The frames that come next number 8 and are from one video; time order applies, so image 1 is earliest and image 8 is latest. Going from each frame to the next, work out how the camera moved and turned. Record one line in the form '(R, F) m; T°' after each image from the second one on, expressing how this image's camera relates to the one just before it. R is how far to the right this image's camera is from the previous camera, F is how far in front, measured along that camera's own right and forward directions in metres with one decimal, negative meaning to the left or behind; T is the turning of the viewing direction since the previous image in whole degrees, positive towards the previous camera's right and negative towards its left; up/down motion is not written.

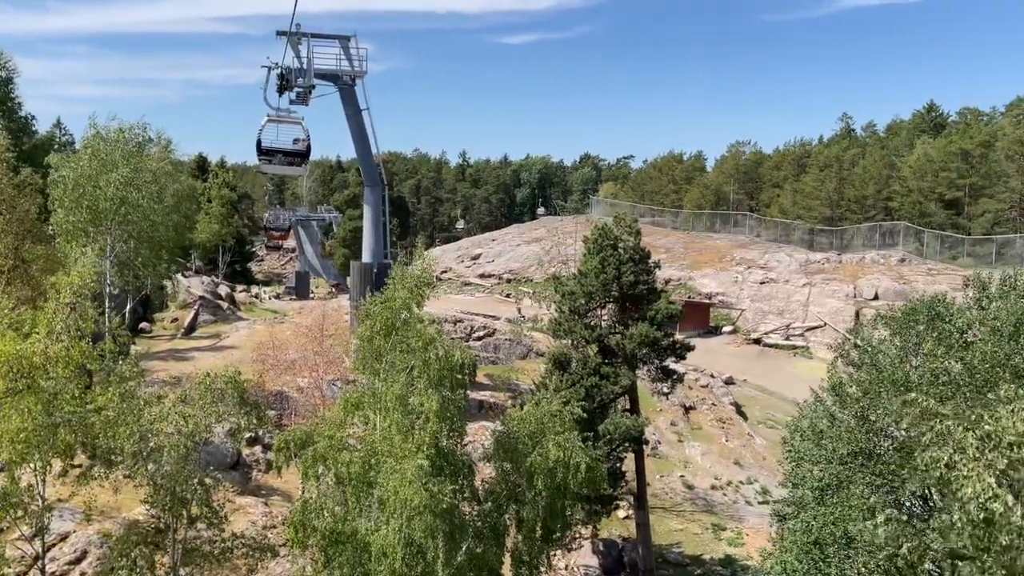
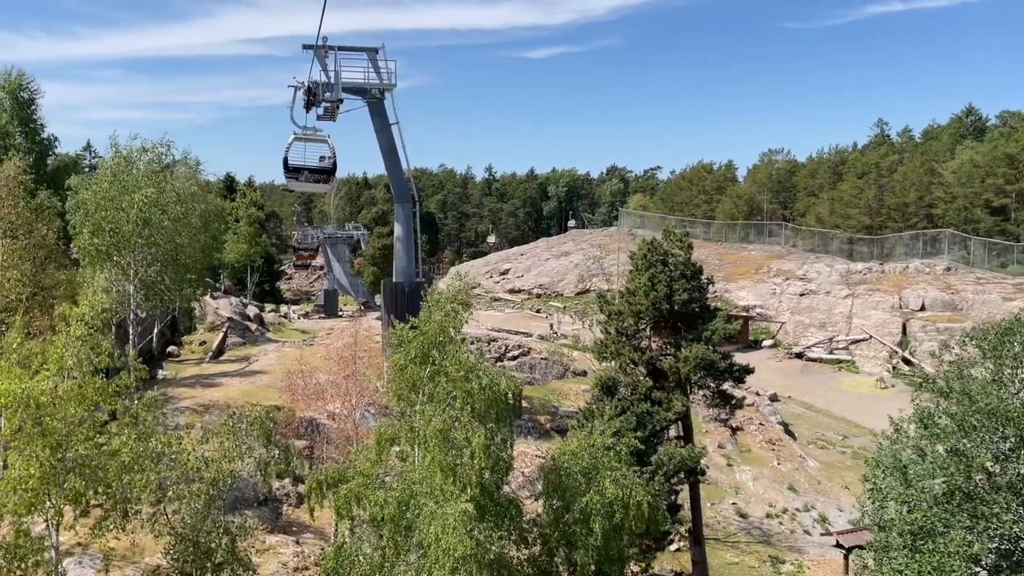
(-0.3, +1.1) m; -2°
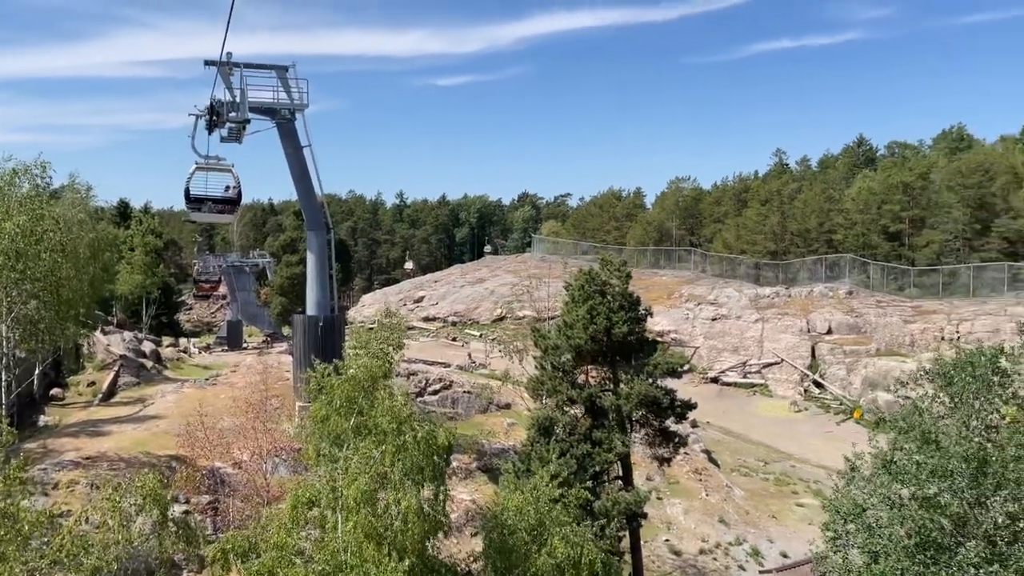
(-0.3, +1.1) m; +6°
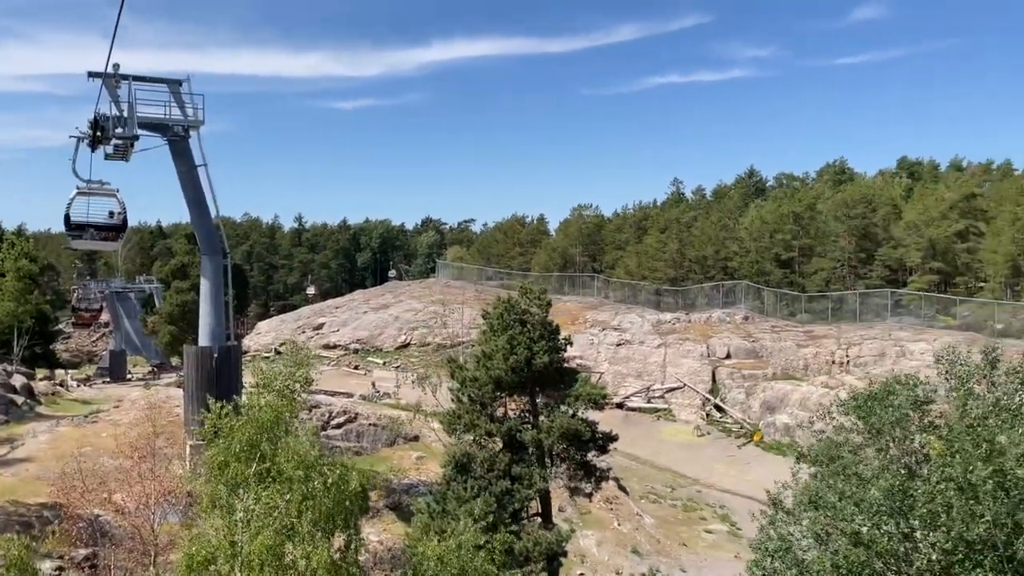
(-0.2, +0.7) m; +7°
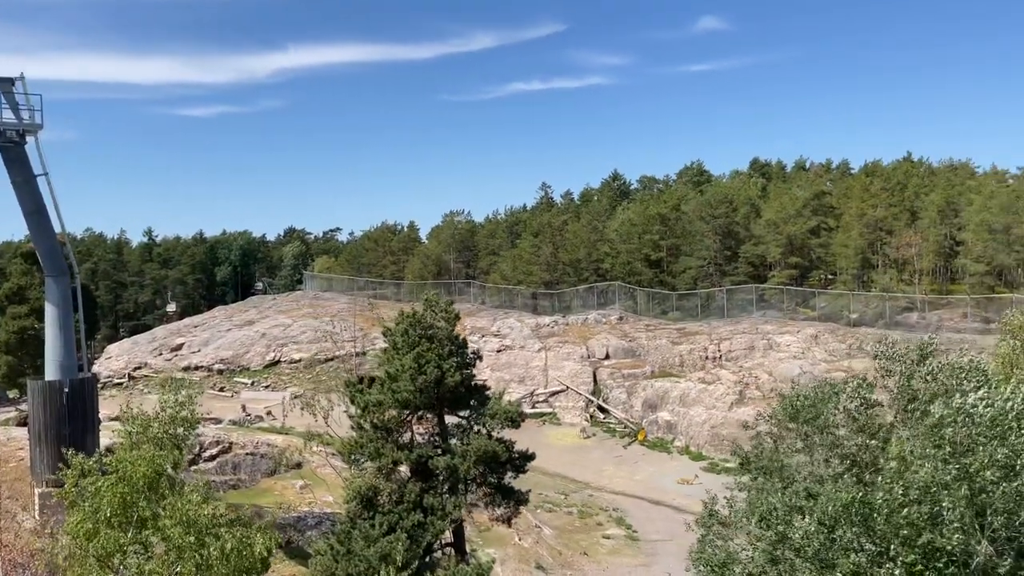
(-0.6, +1.1) m; +10°
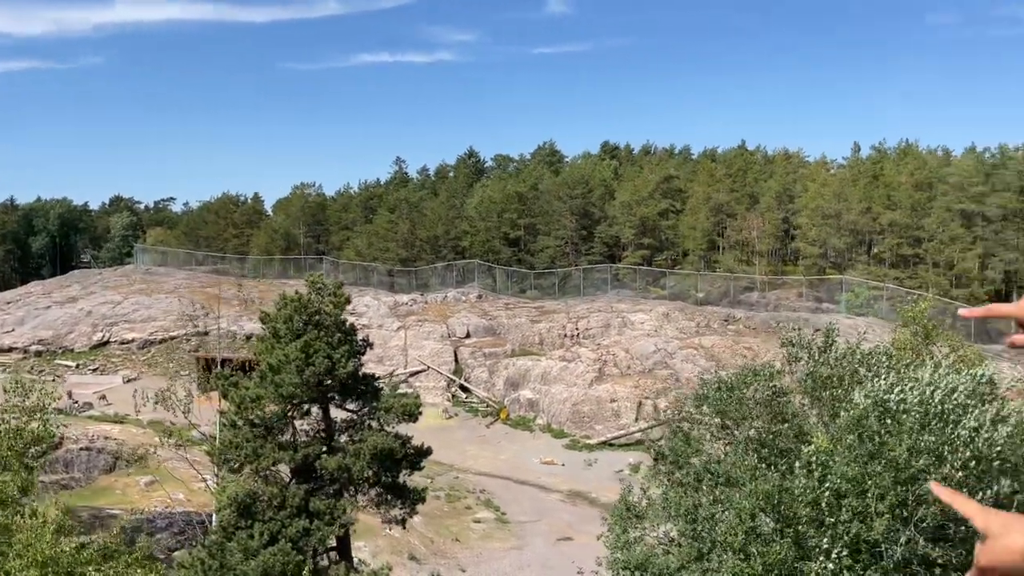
(-0.7, +1.0) m; +11°
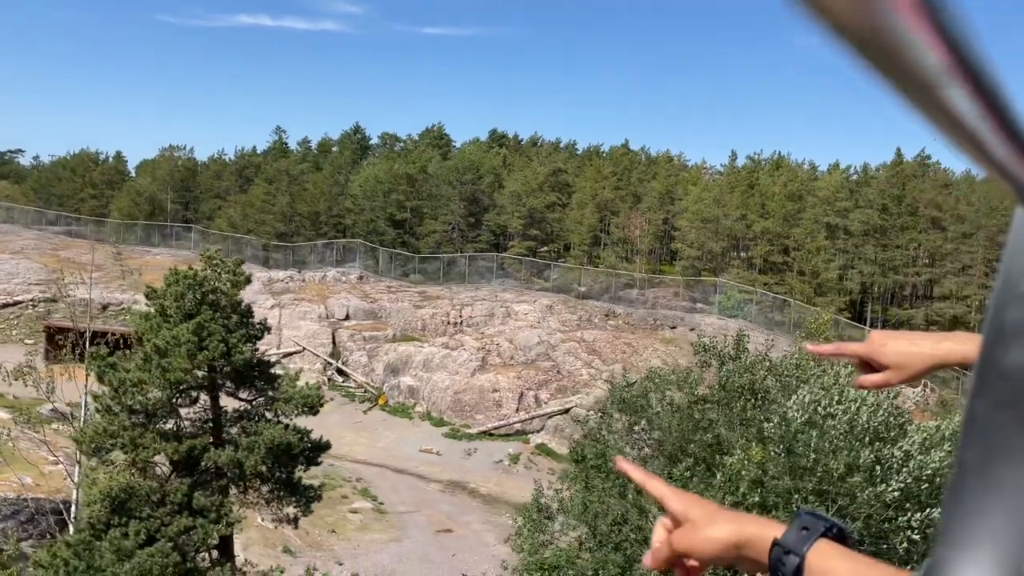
(-0.6, +0.6) m; +9°
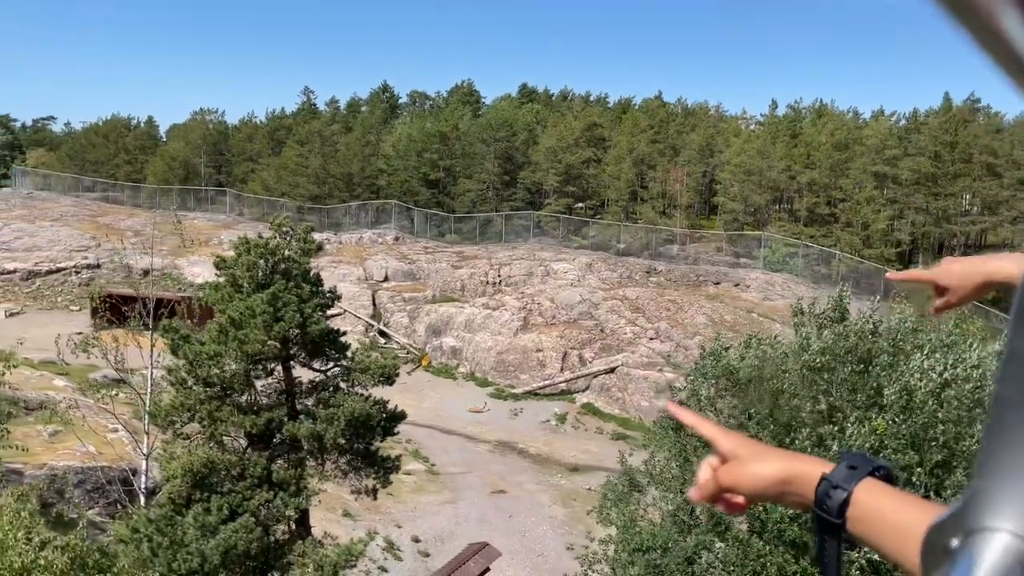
(-0.7, +0.5) m; -2°
